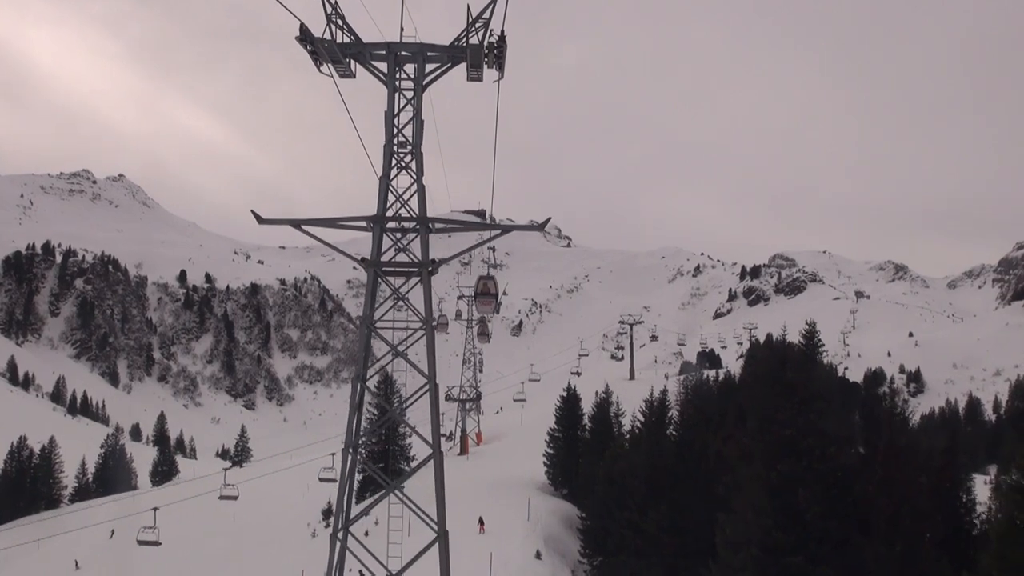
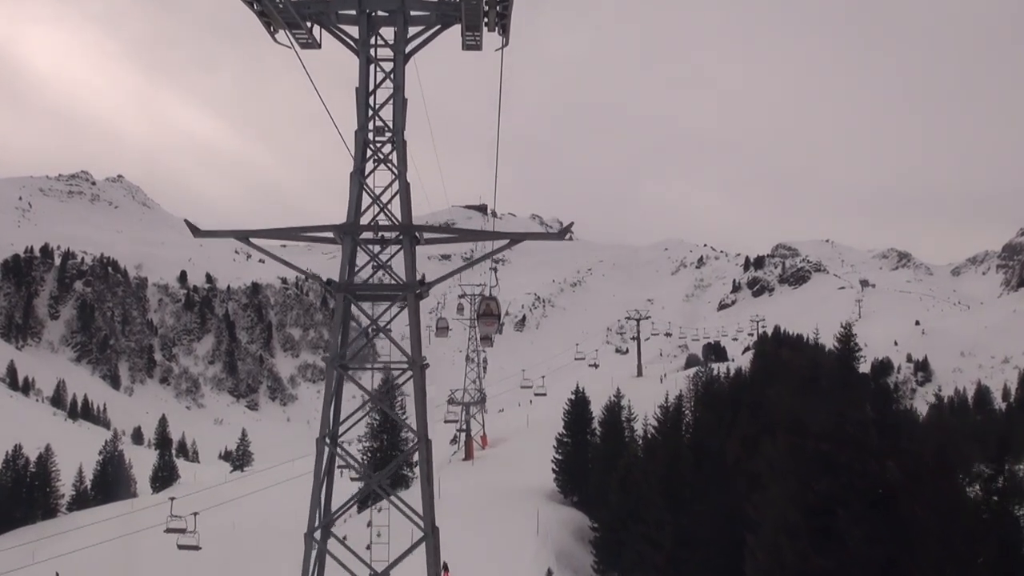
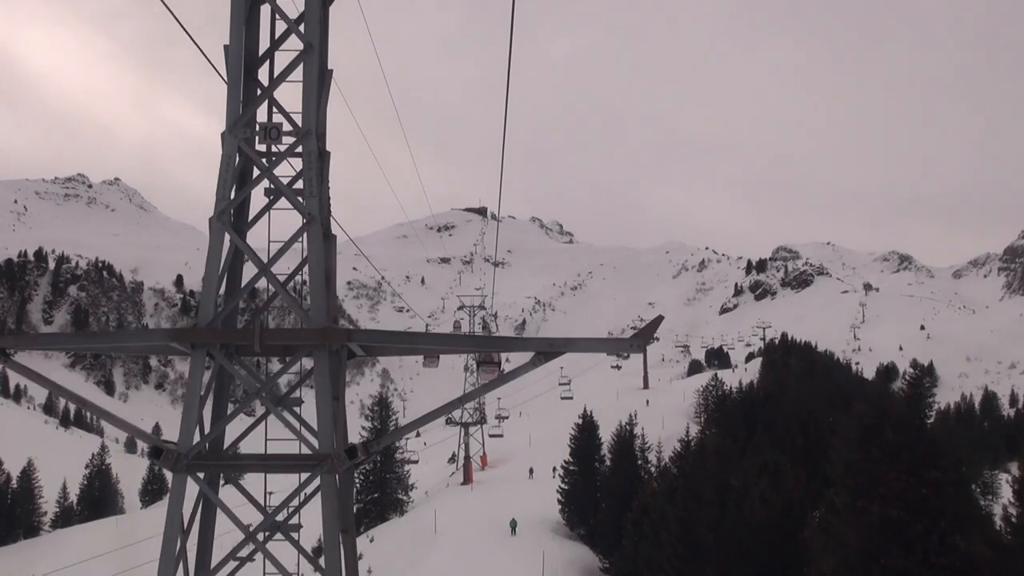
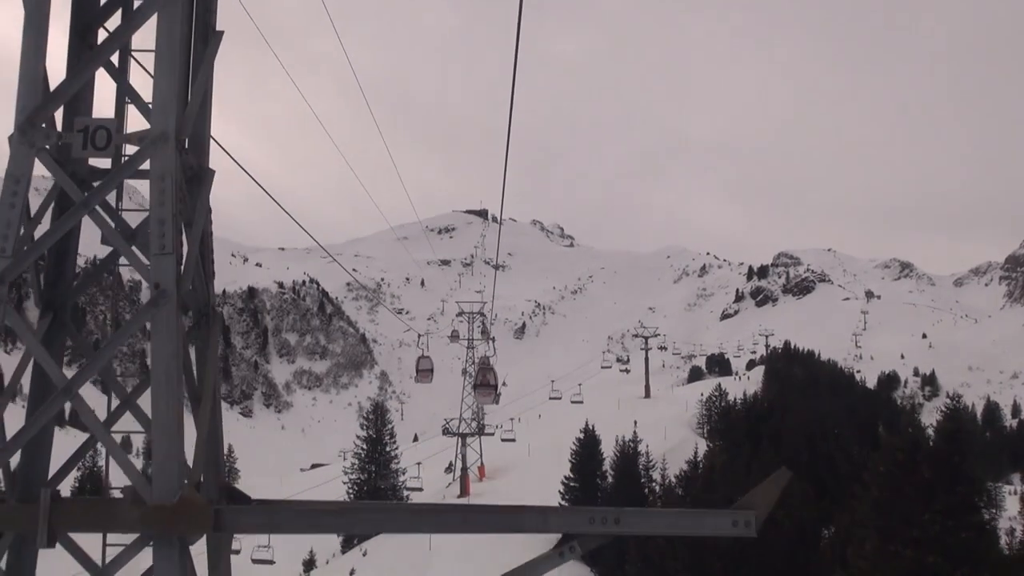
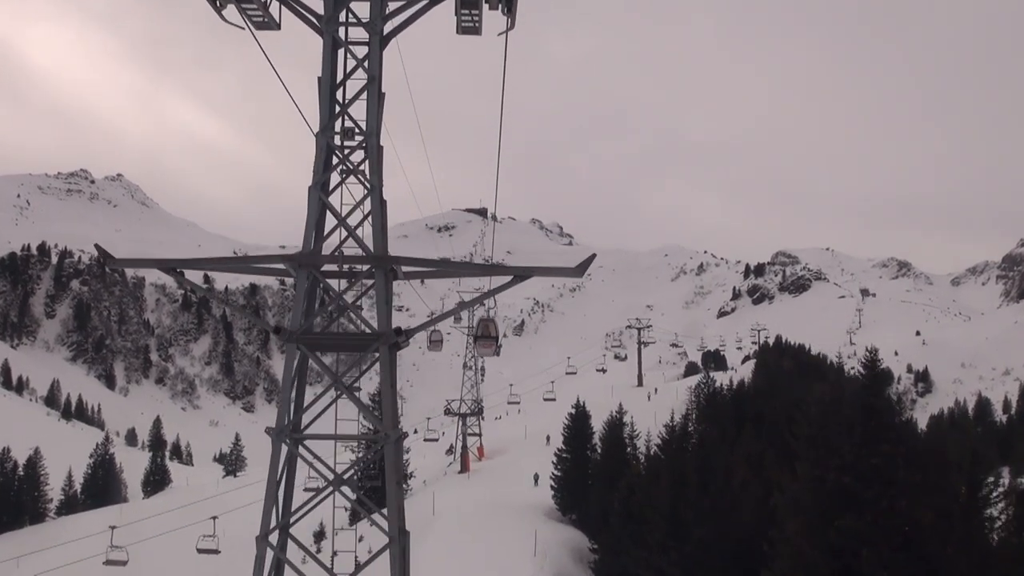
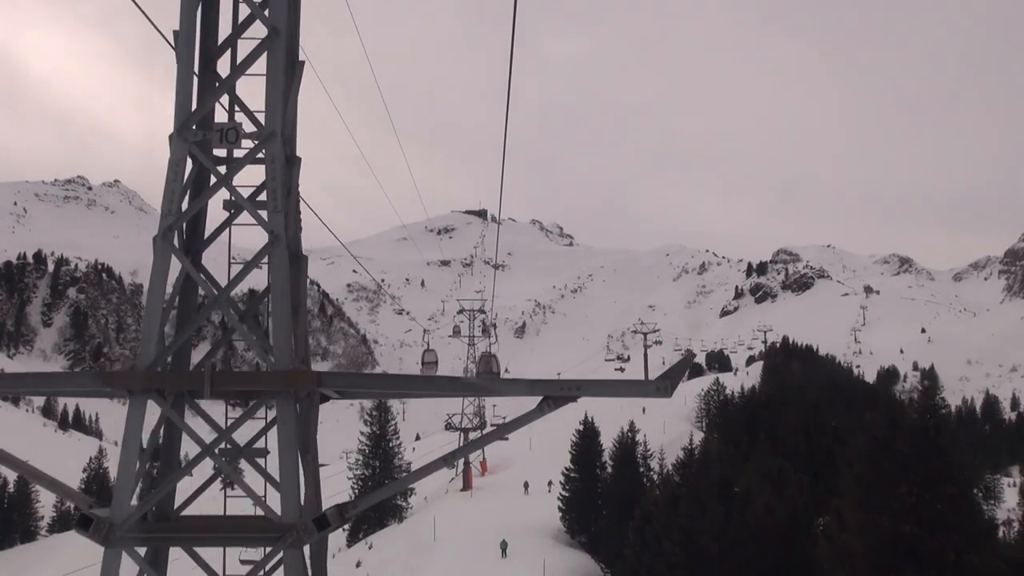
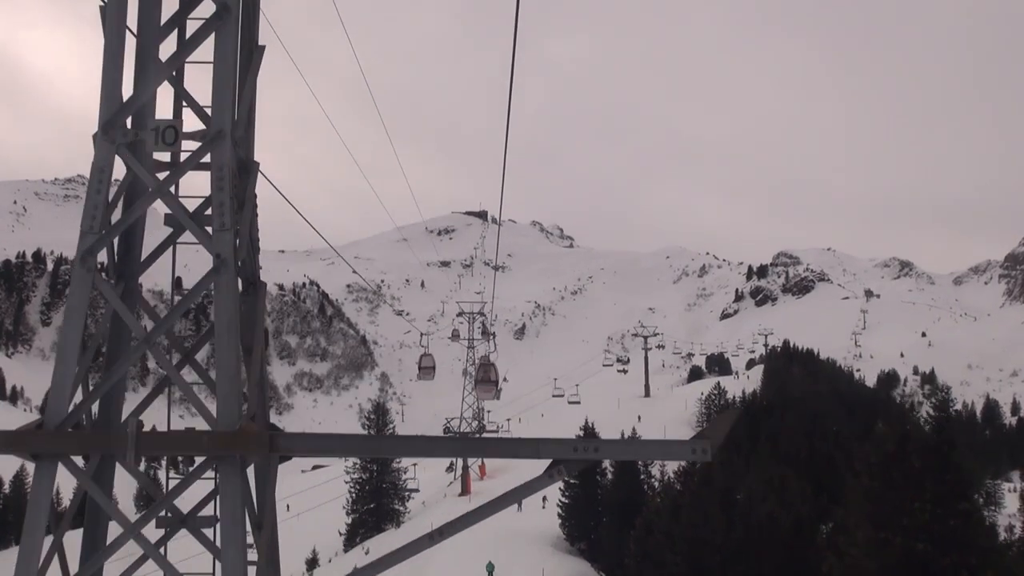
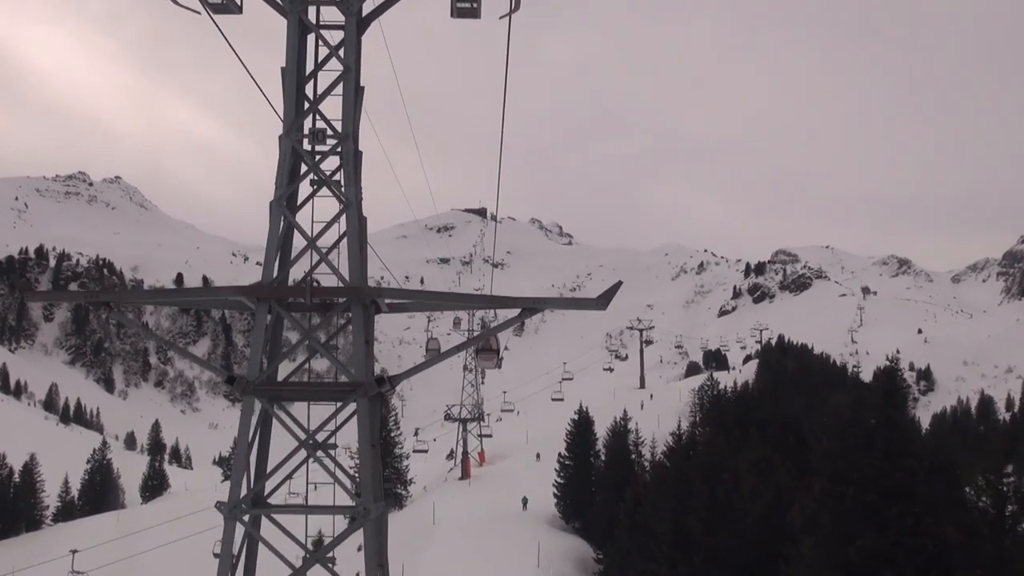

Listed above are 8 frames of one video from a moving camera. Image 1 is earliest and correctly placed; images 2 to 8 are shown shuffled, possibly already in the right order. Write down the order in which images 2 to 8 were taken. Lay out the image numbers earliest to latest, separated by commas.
2, 5, 8, 3, 6, 7, 4
